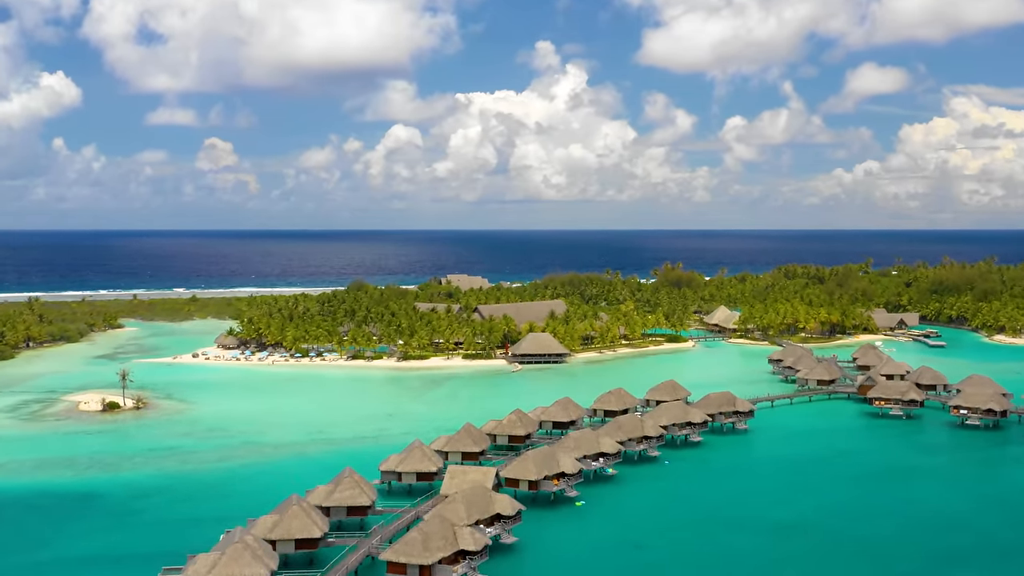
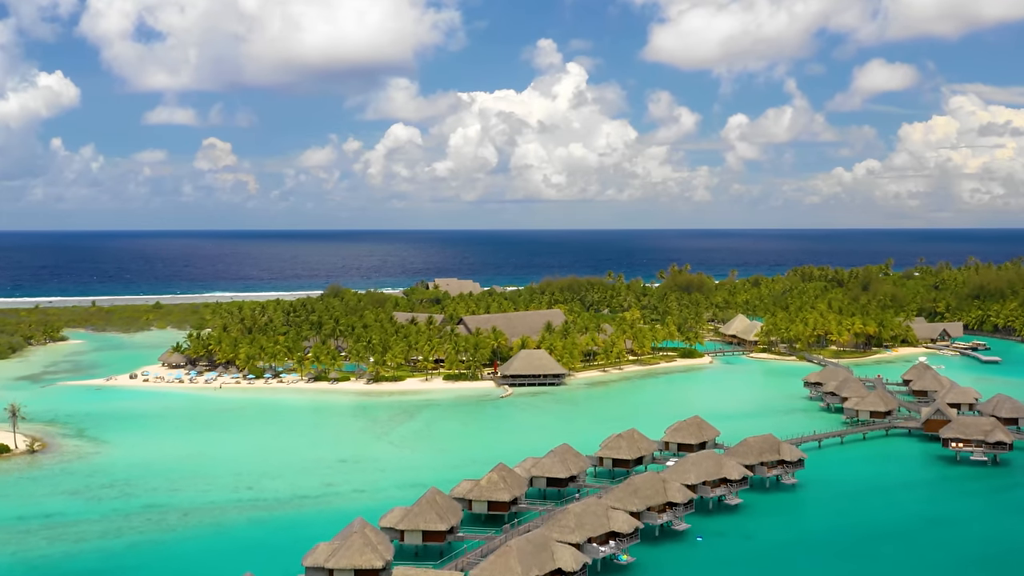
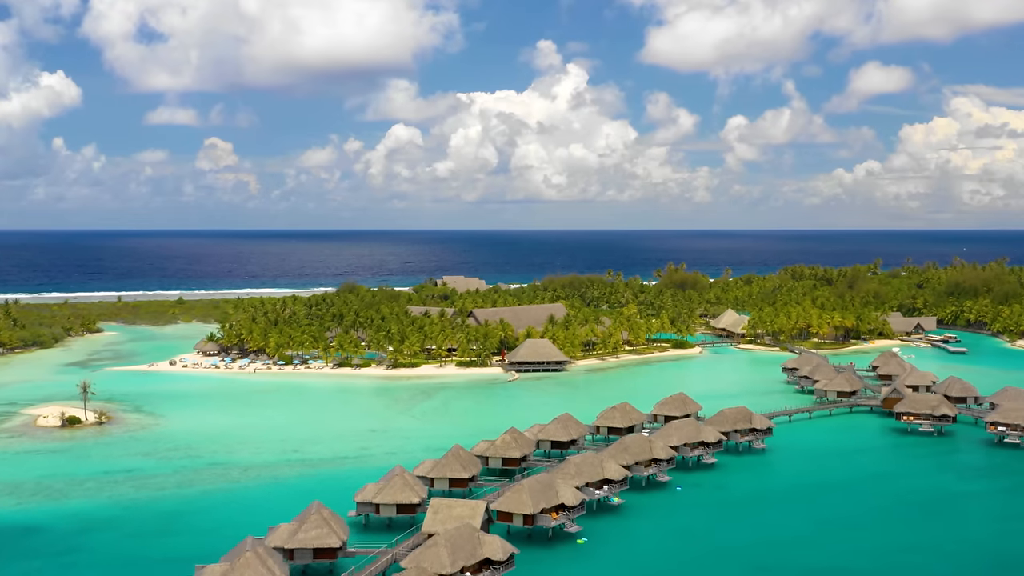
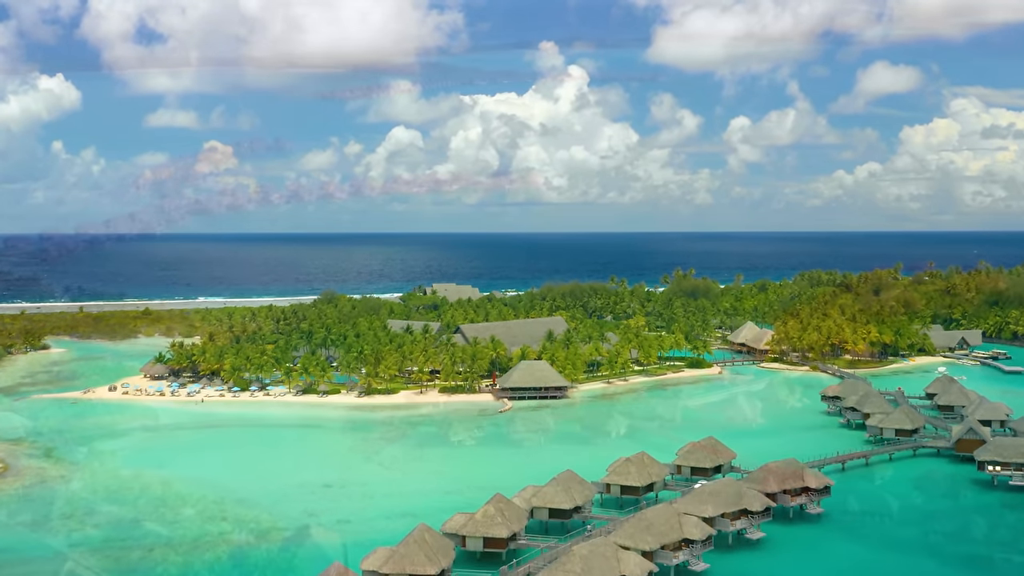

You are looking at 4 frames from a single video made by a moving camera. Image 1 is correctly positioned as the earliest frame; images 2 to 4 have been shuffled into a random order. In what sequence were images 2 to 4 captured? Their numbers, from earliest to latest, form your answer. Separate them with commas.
3, 2, 4
